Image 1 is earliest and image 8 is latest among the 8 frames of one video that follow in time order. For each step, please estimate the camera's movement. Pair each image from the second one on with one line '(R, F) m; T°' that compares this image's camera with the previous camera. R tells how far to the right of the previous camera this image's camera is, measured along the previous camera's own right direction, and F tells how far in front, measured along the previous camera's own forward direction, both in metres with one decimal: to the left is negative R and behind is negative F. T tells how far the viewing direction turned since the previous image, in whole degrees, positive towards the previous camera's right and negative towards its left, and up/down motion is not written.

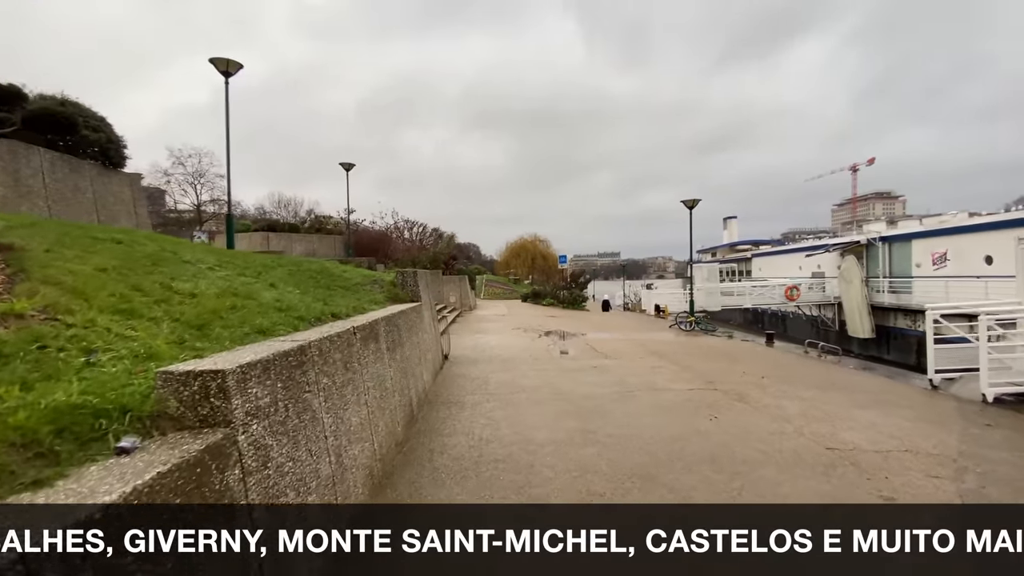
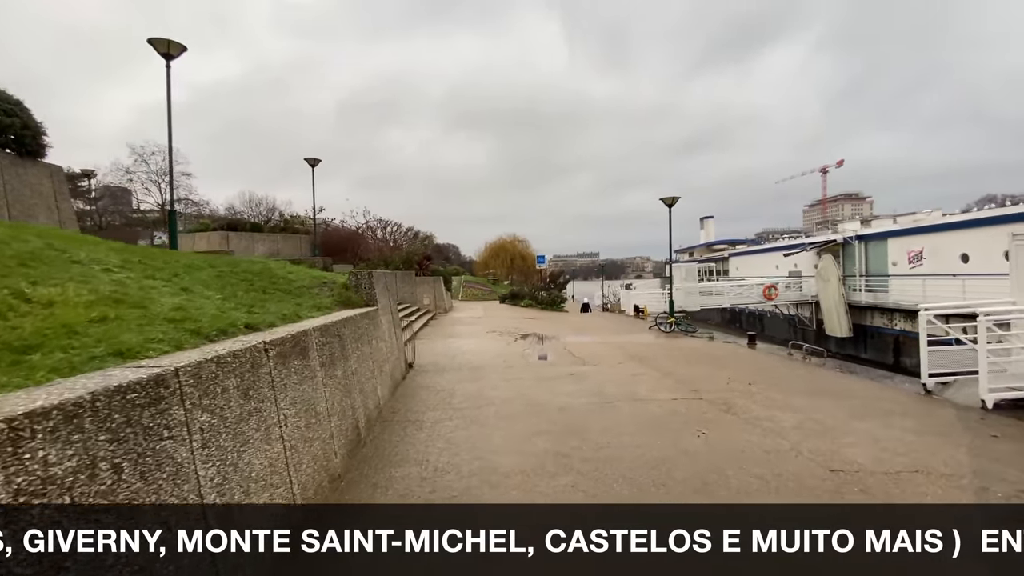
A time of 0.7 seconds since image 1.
(+0.2, +0.7) m; +2°
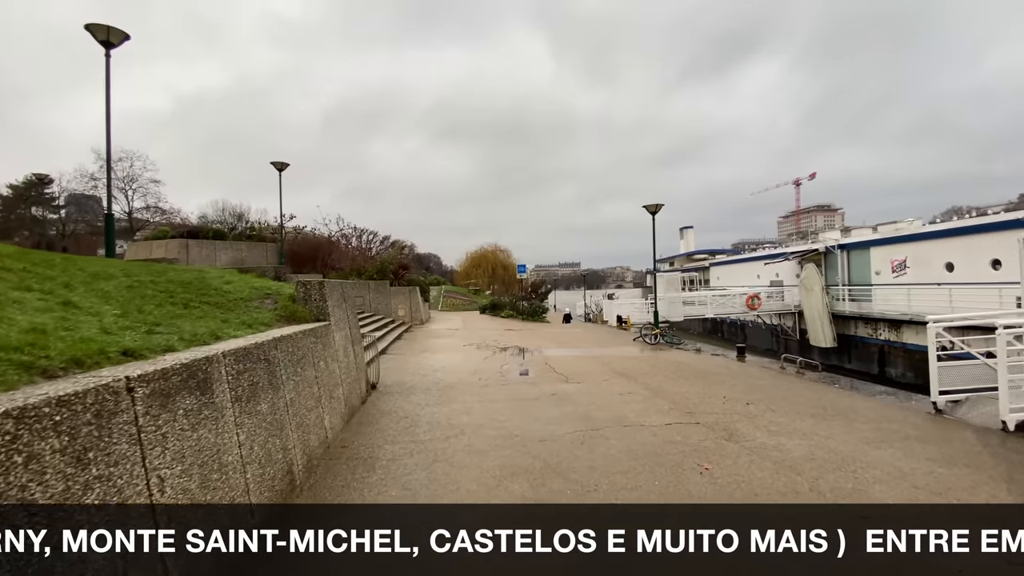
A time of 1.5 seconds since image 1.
(+0.1, +0.8) m; +2°
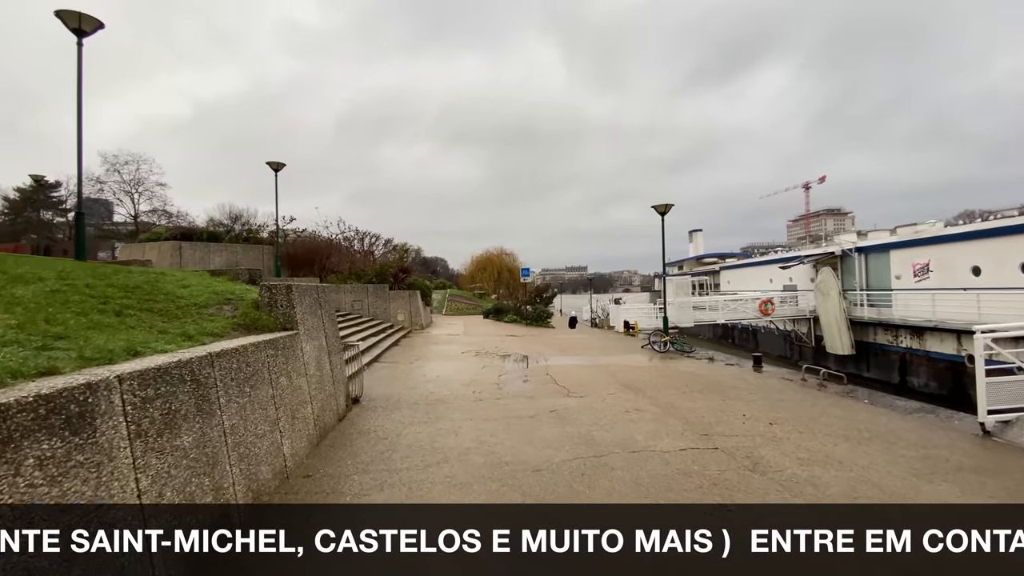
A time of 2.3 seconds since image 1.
(+0.2, +0.7) m; -1°
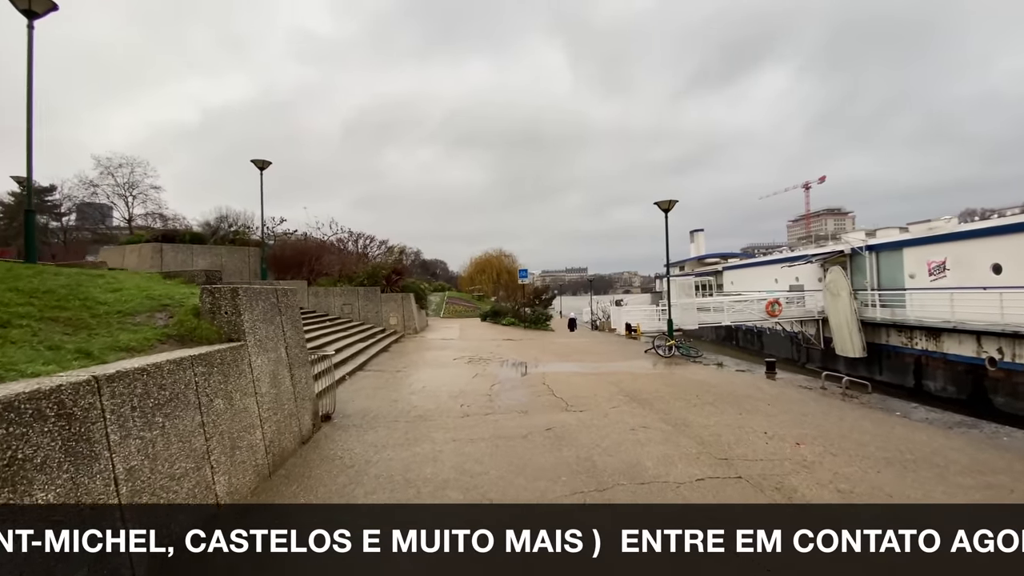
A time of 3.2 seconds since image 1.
(+0.1, +0.8) m; 0°
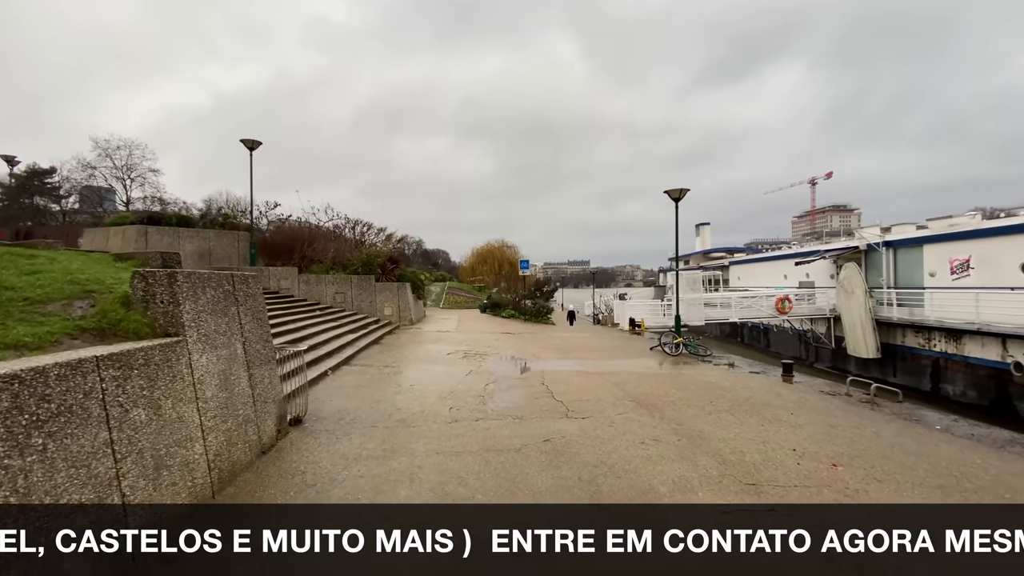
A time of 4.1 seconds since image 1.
(+0.1, +0.8) m; 0°
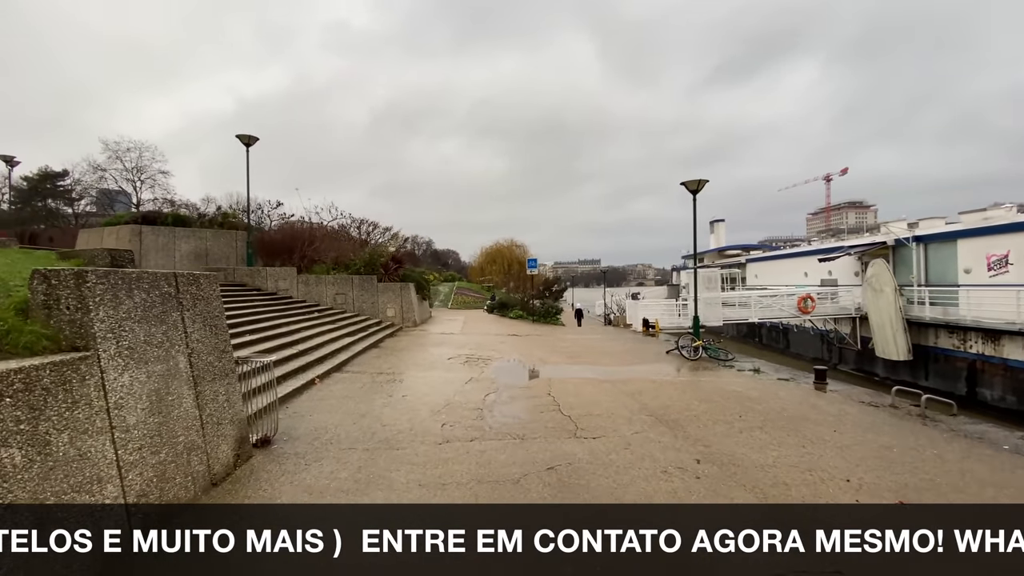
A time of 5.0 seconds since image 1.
(+0.1, +0.8) m; -1°
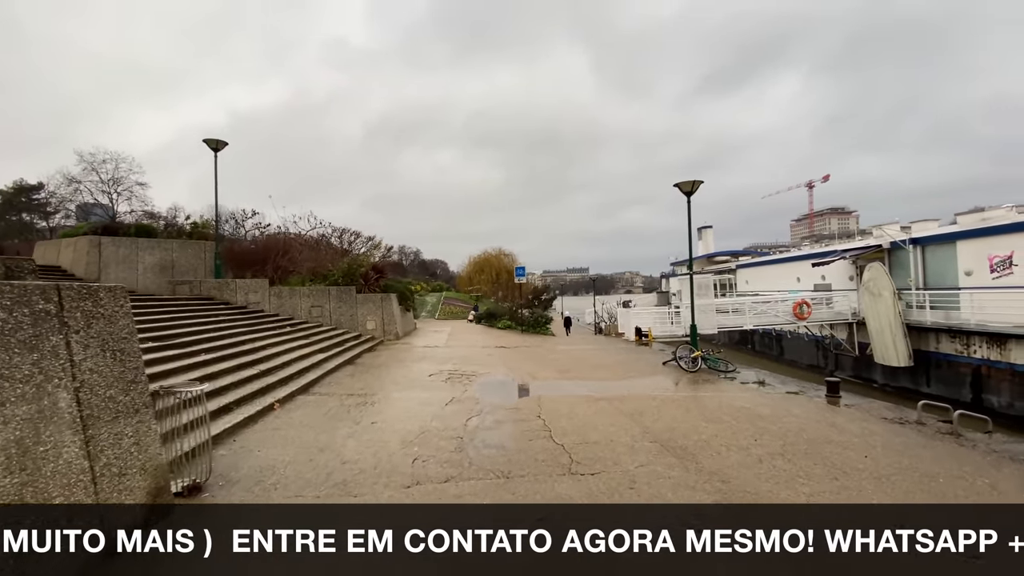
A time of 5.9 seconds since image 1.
(+0.1, +0.8) m; +1°
